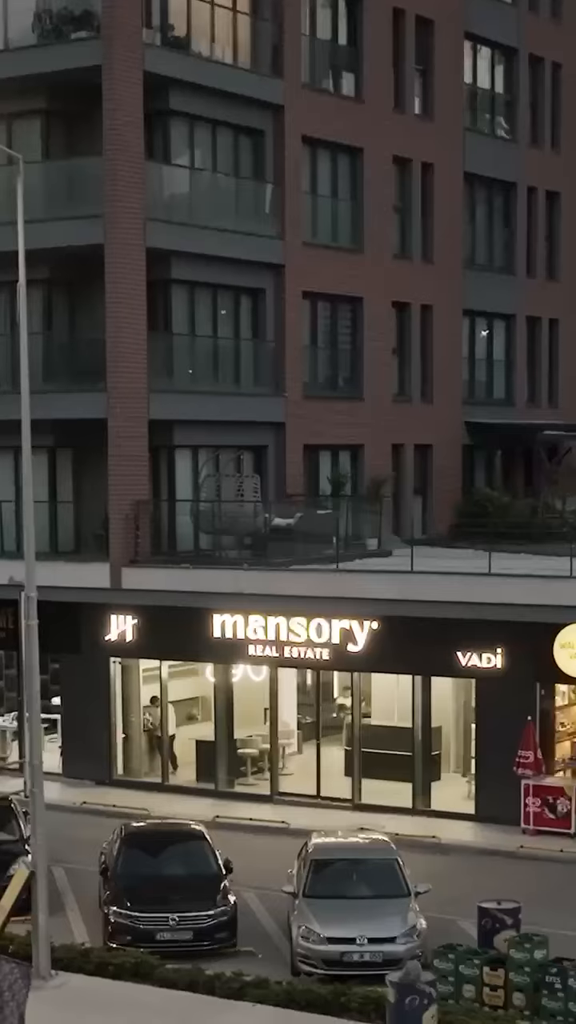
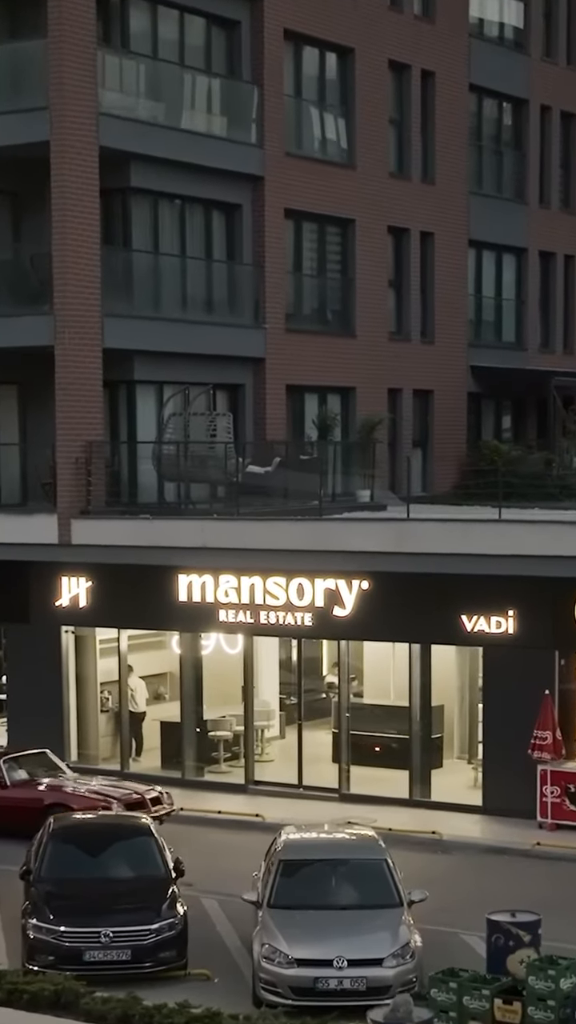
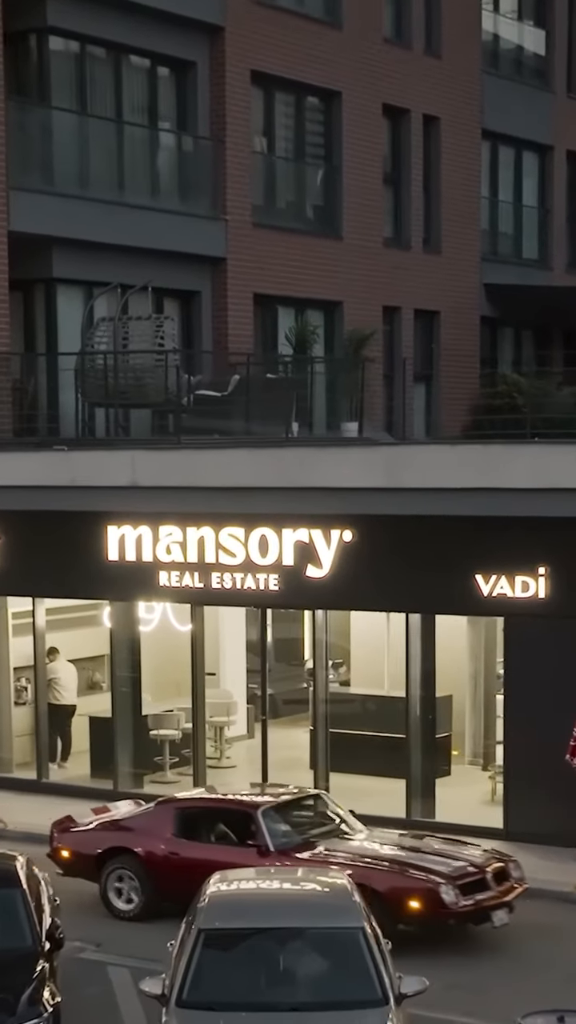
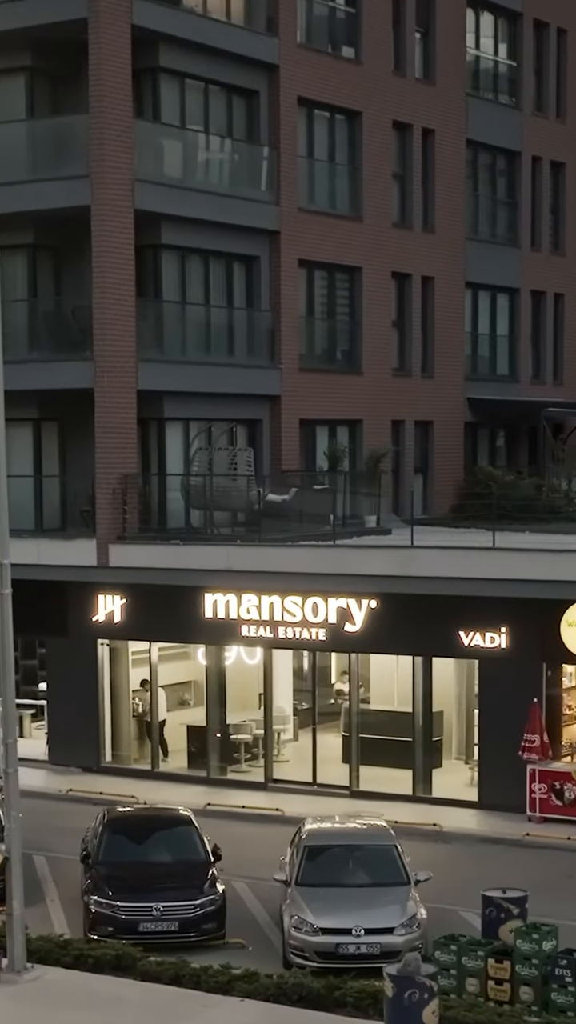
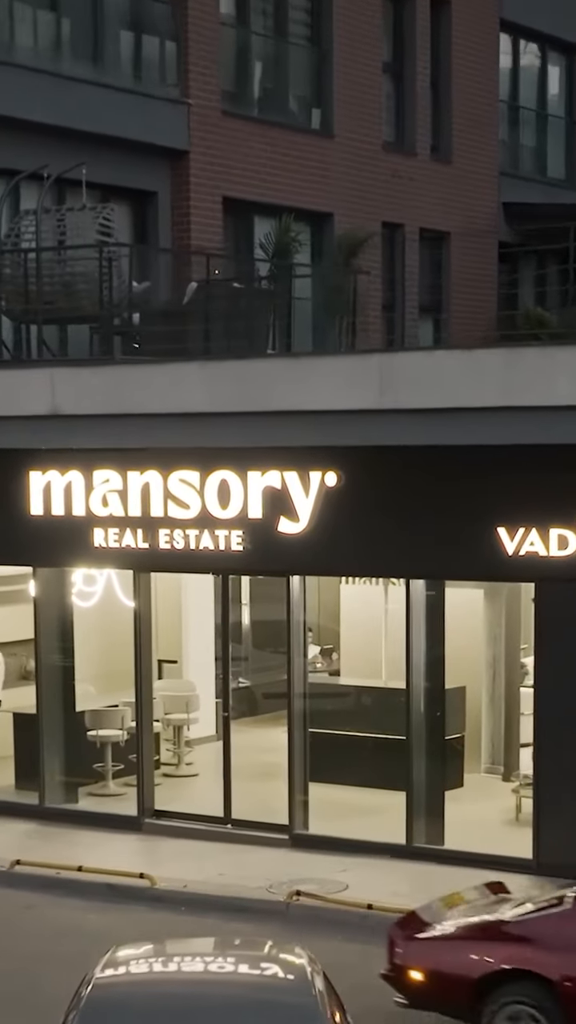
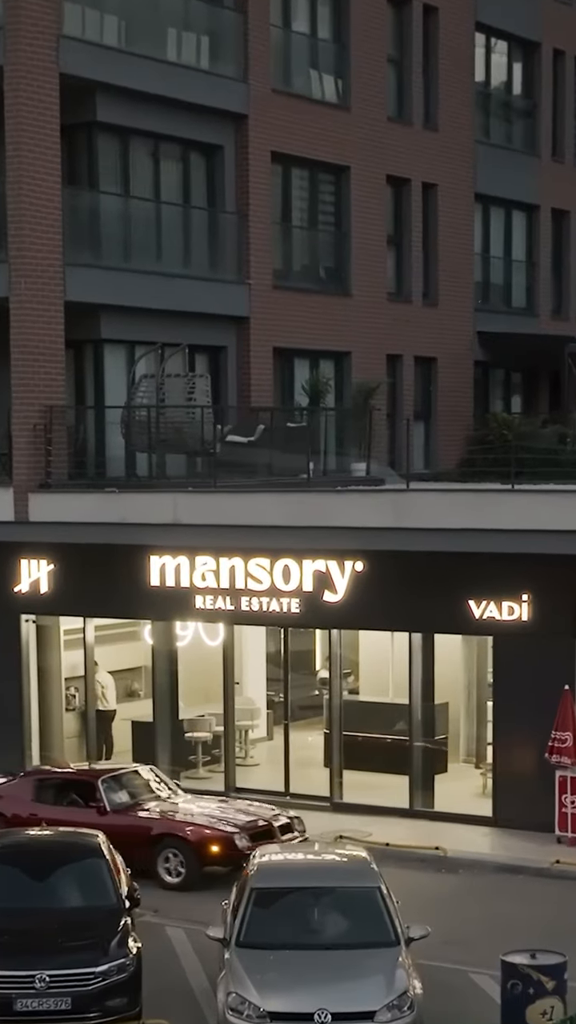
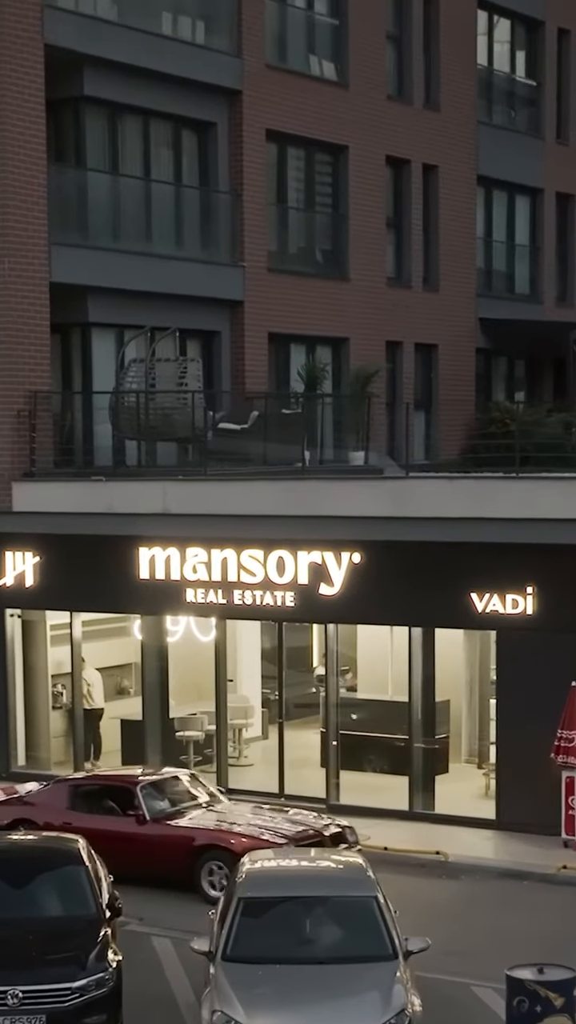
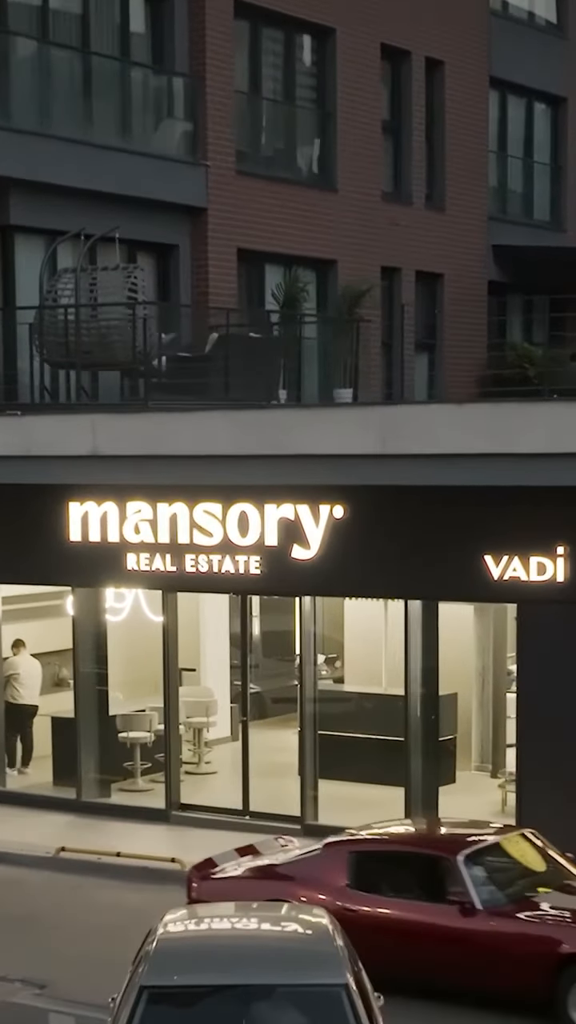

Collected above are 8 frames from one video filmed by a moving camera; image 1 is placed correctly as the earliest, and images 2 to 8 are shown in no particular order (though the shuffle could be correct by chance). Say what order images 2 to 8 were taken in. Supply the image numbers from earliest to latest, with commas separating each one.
4, 2, 6, 7, 3, 8, 5
